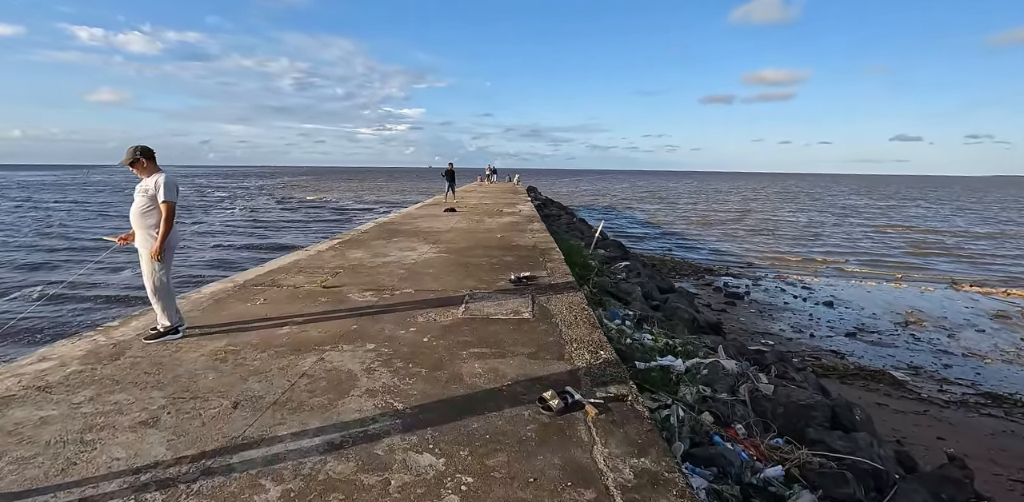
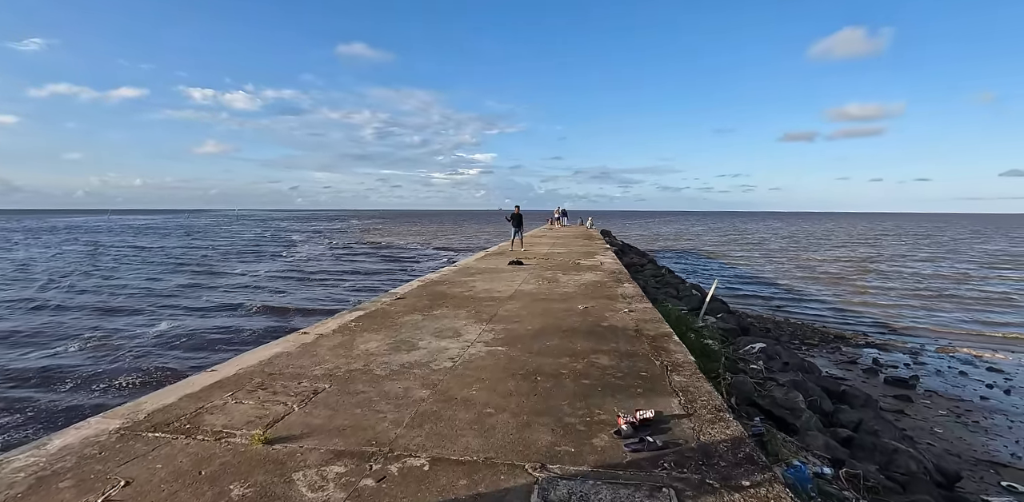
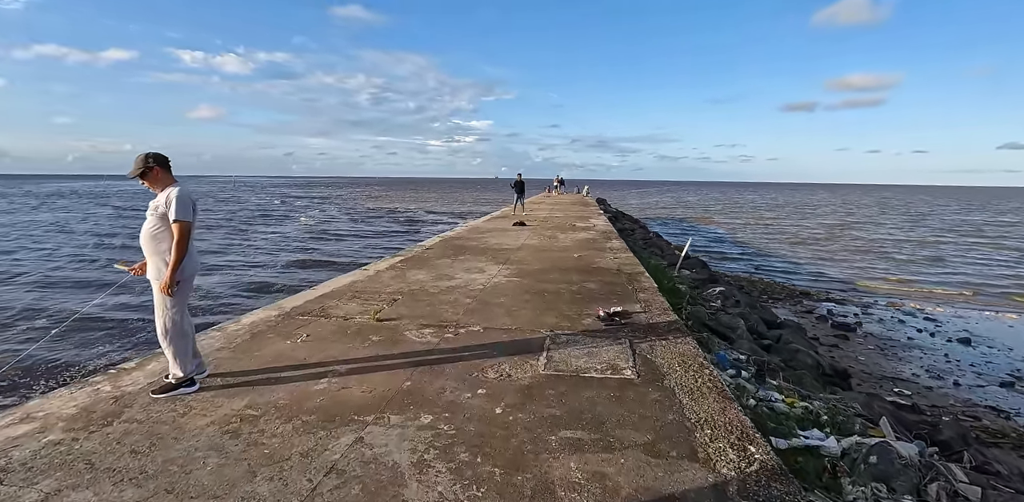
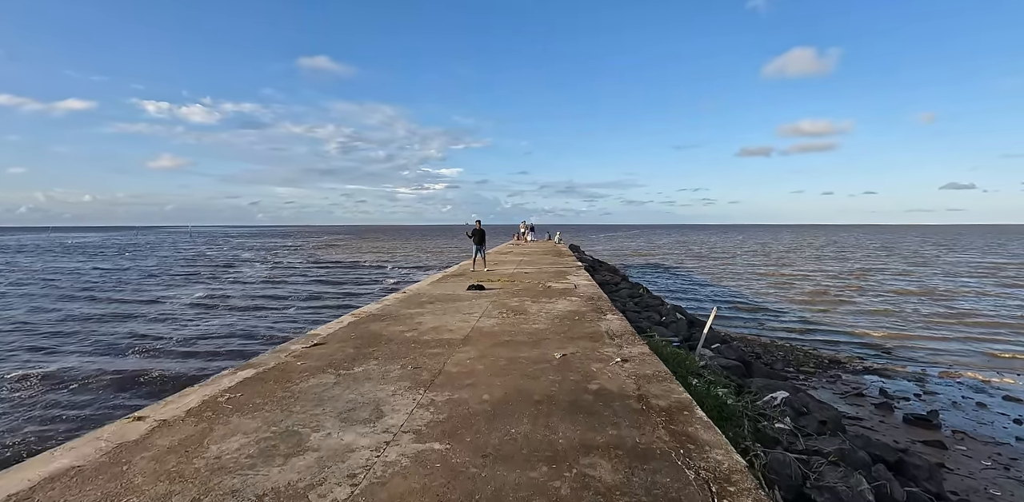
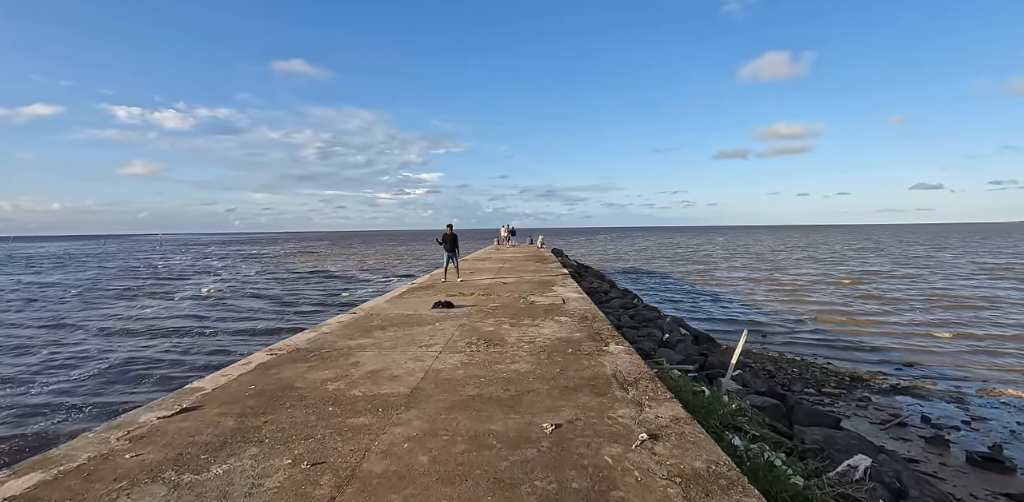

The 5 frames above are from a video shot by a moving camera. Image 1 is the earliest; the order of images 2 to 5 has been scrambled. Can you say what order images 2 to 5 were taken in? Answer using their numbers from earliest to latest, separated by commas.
3, 2, 4, 5
